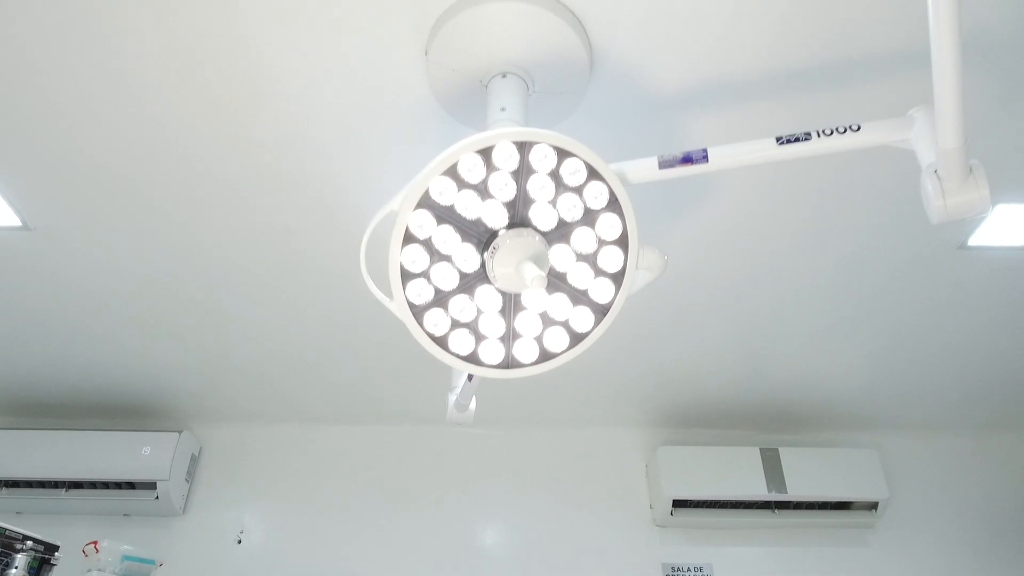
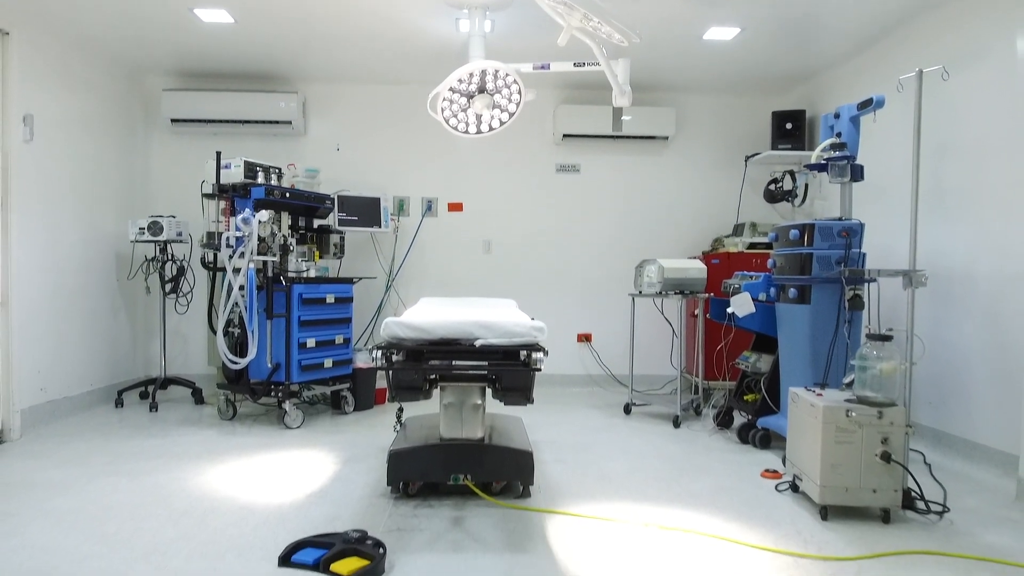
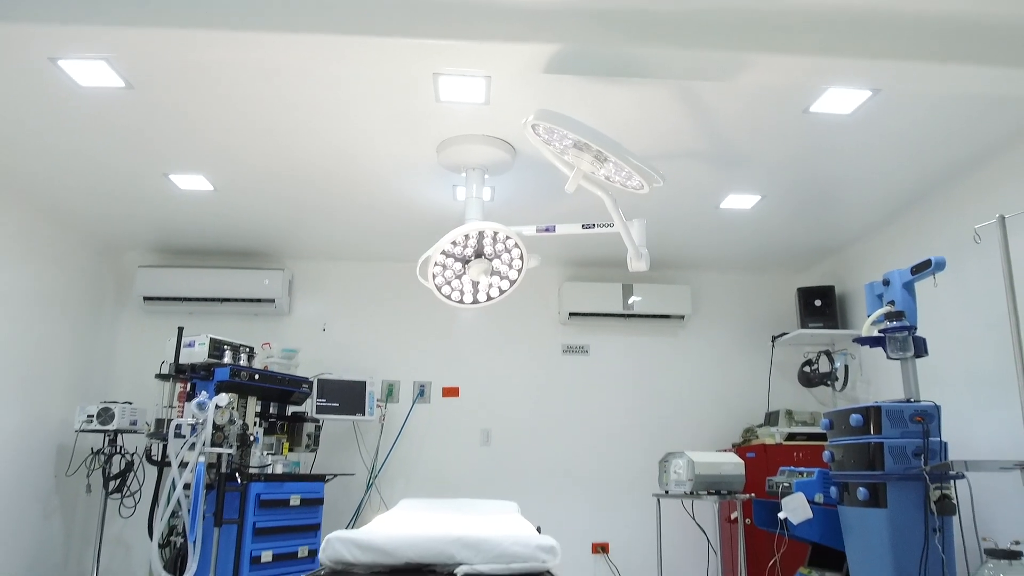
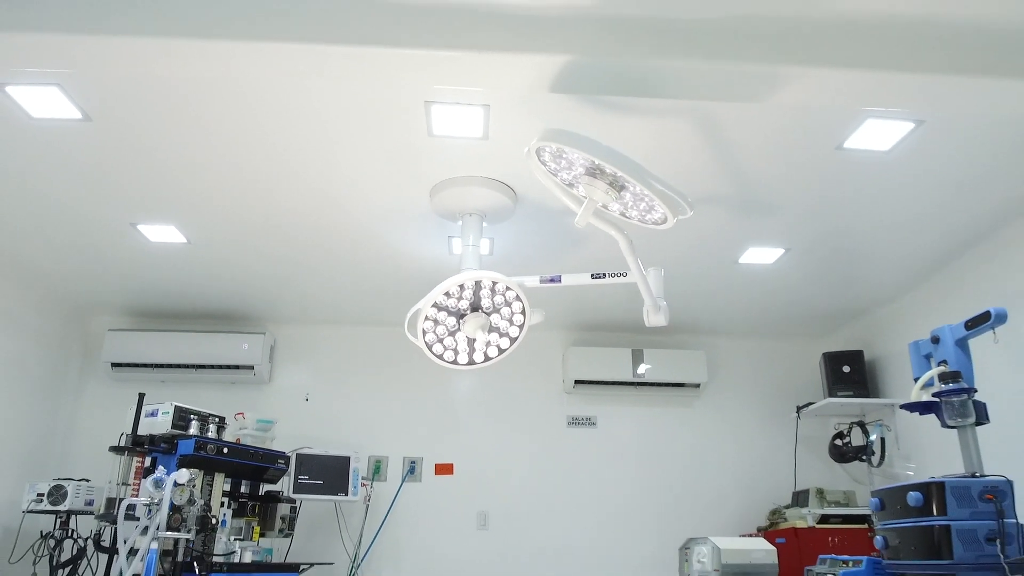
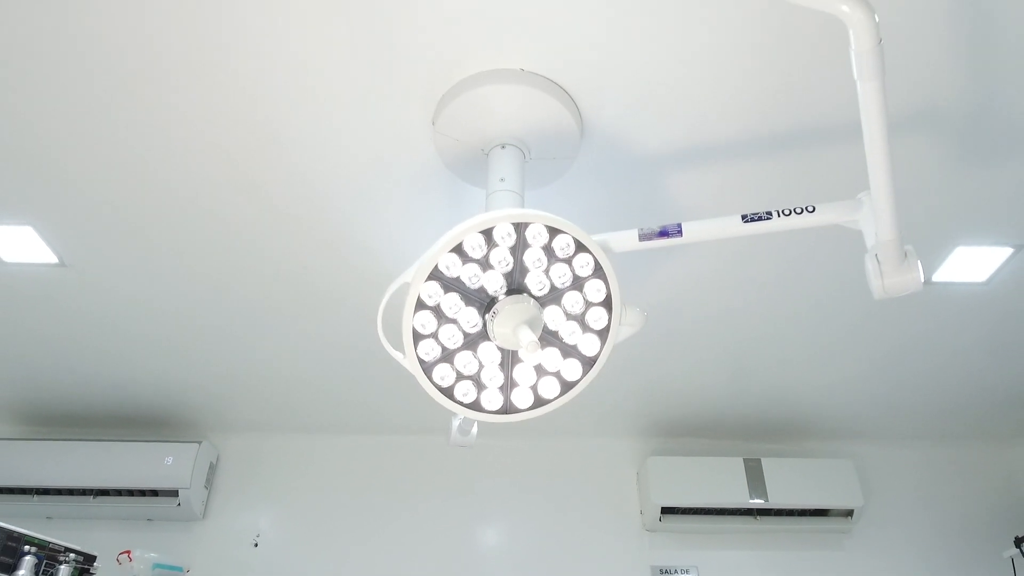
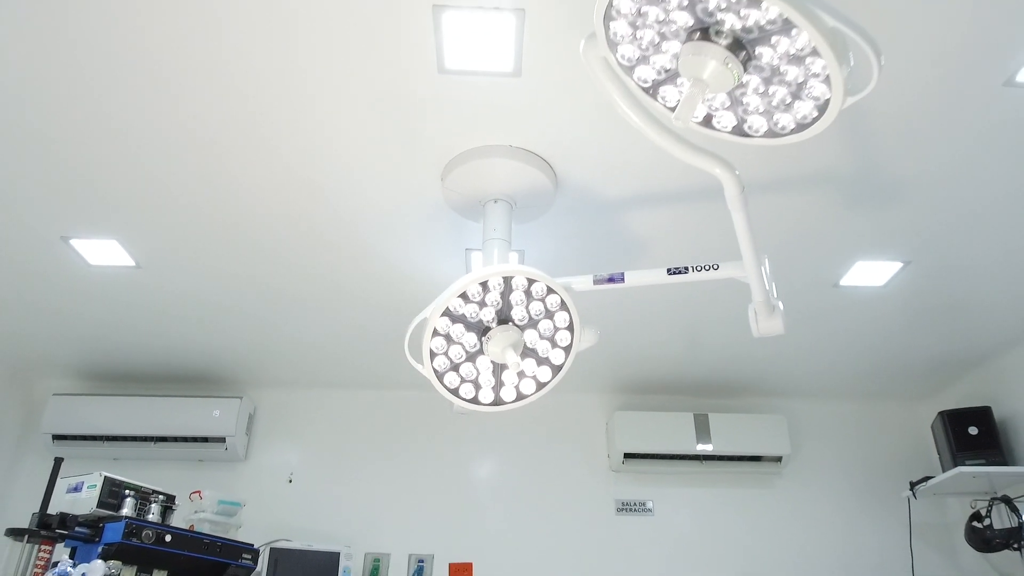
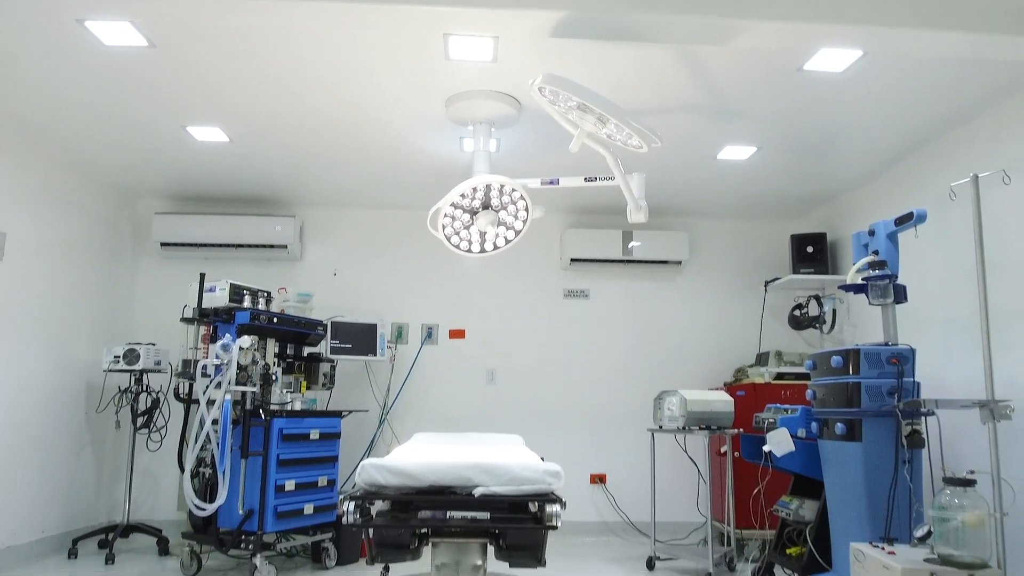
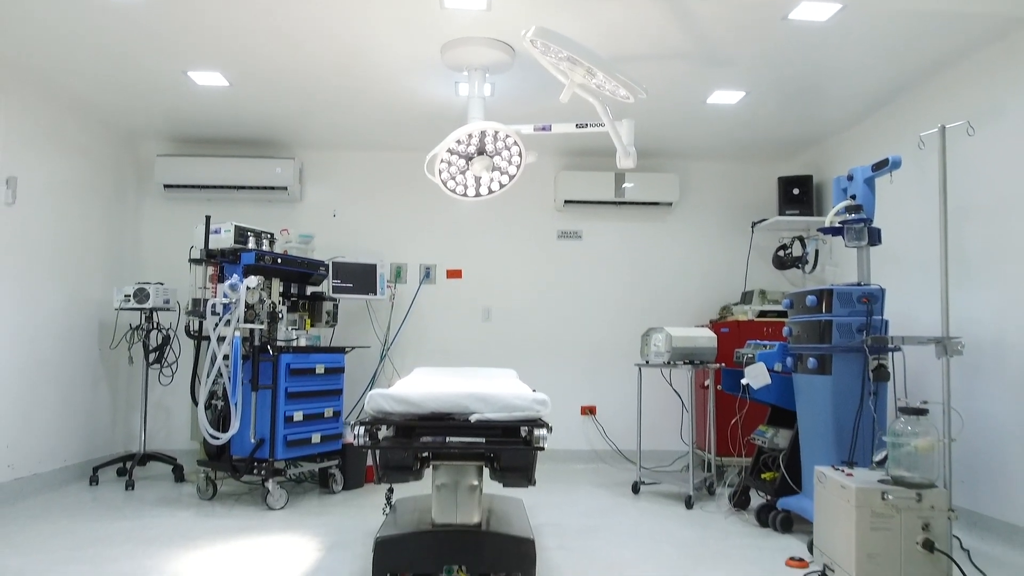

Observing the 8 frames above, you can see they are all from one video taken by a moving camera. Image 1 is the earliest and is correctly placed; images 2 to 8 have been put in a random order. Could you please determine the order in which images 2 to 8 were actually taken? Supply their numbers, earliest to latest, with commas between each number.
5, 6, 4, 3, 7, 8, 2
